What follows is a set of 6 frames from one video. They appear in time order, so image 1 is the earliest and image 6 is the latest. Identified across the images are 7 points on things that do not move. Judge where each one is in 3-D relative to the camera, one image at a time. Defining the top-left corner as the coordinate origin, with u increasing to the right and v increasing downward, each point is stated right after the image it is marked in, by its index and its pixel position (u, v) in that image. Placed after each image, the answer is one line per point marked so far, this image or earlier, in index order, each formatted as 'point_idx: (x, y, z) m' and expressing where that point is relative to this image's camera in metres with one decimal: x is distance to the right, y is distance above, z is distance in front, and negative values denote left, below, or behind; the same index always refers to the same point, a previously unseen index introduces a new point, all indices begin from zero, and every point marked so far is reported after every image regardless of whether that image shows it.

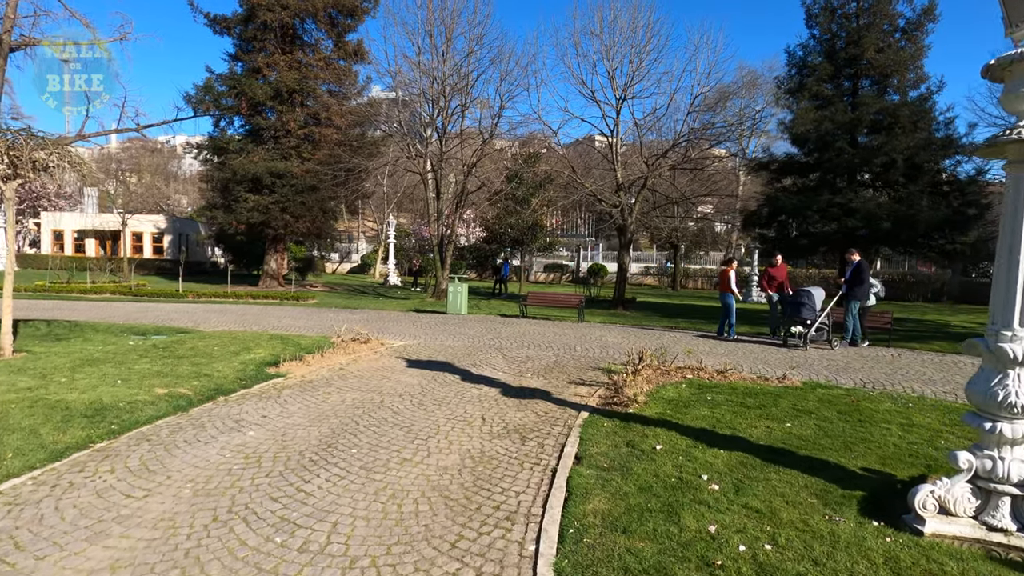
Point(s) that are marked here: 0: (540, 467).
0: (+0.3, -1.7, +5.5) m
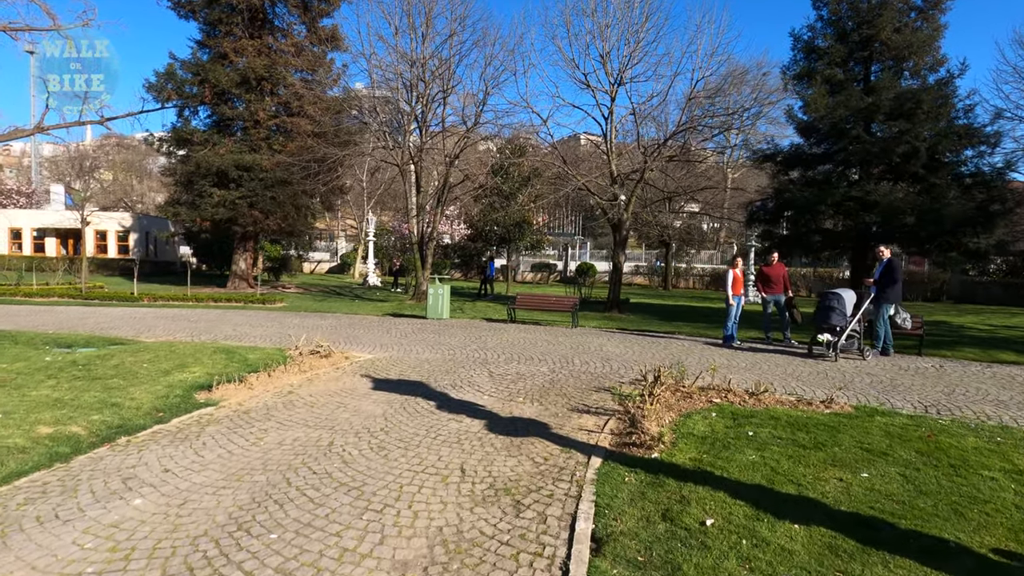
0: (+0.2, -1.8, +3.8) m
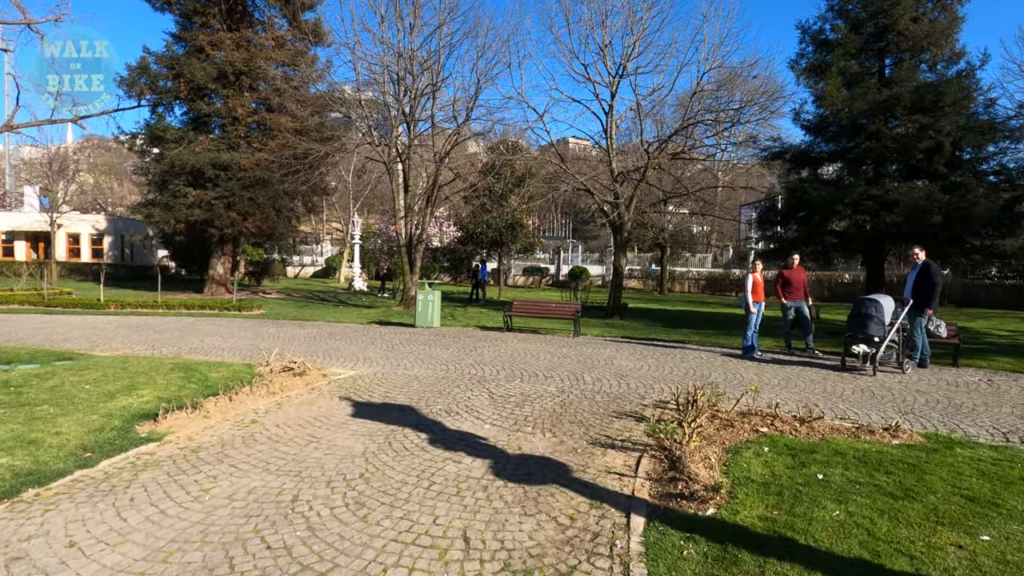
0: (+0.4, -1.8, +2.5) m
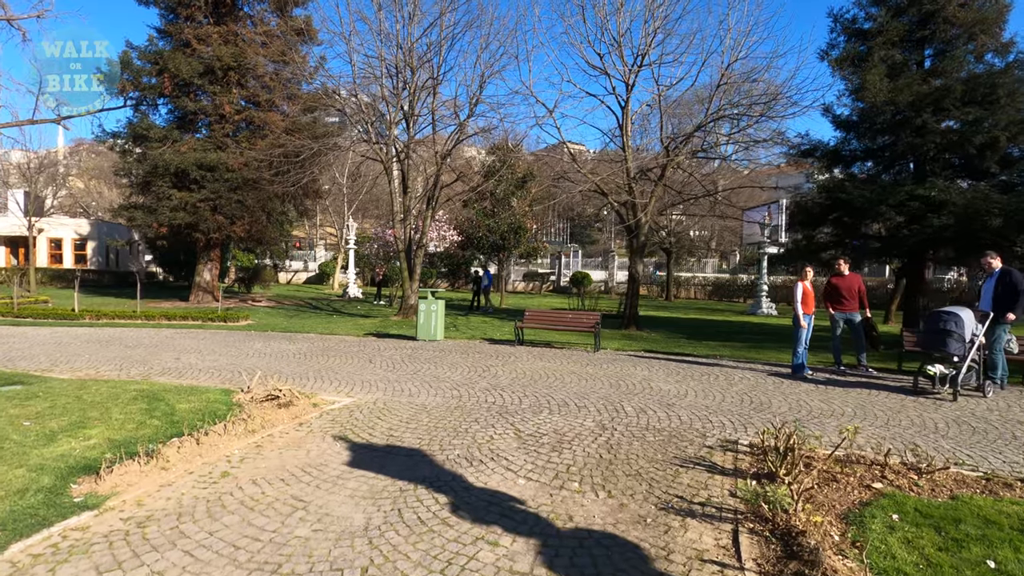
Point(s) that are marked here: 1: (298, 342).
0: (+0.8, -1.9, +1.2) m
1: (-5.0, -1.3, +13.7) m
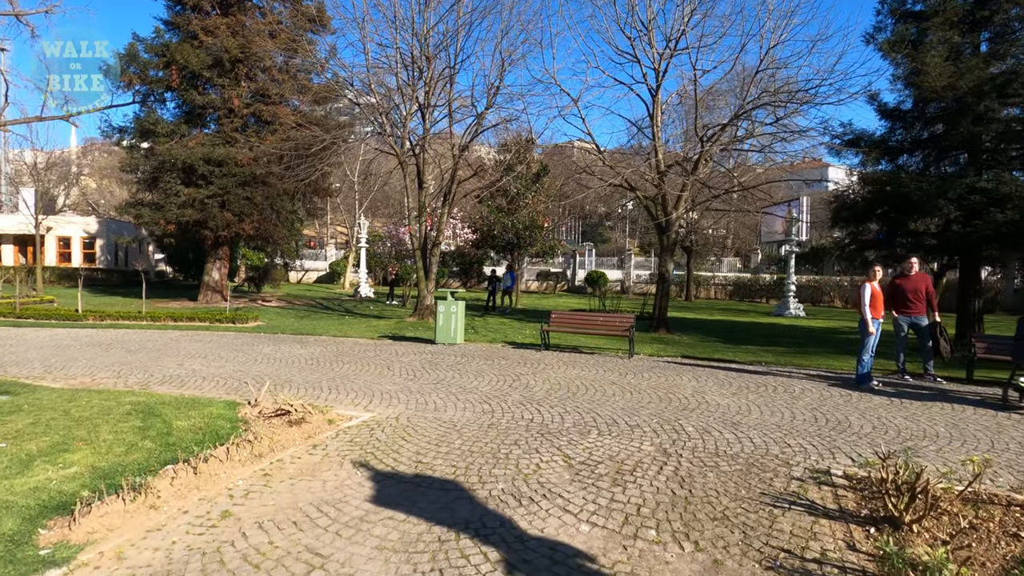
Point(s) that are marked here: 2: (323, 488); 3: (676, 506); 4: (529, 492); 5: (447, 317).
0: (+1.2, -2.0, +0.2) m
1: (-4.4, -1.3, +12.8) m
2: (-1.6, -1.7, +5.0) m
3: (+1.3, -1.7, +4.6) m
4: (+0.1, -1.7, +4.8) m
5: (-1.5, -0.7, +13.6) m
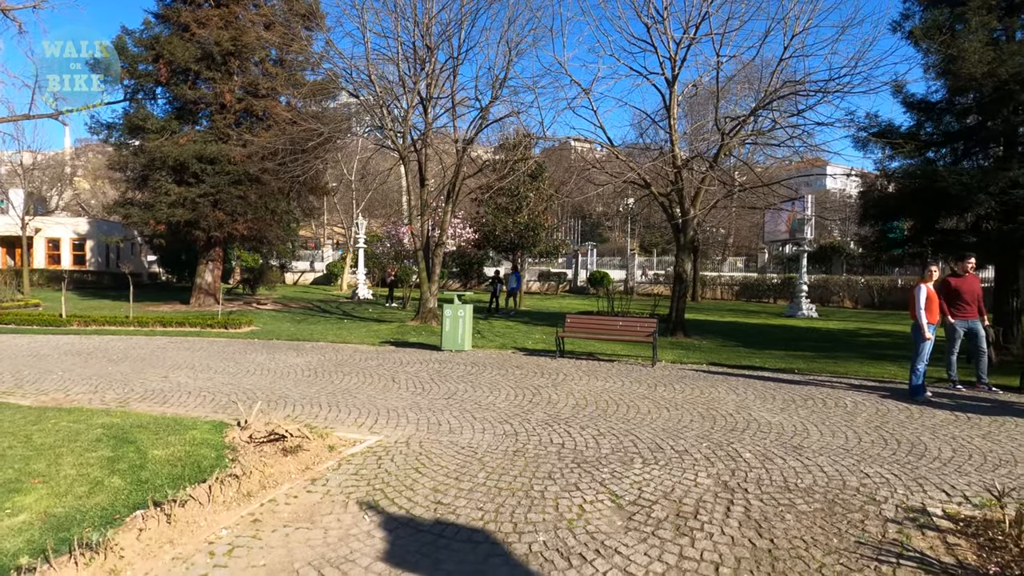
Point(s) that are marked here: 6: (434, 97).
0: (+1.5, -2.0, -0.7) m
1: (-4.2, -1.3, +11.9) m
2: (-1.3, -1.8, +4.1) m
3: (+1.6, -1.8, +3.7) m
4: (+0.4, -1.7, +3.9) m
5: (-1.3, -0.7, +12.7) m
6: (-2.5, +6.1, +18.5) m
